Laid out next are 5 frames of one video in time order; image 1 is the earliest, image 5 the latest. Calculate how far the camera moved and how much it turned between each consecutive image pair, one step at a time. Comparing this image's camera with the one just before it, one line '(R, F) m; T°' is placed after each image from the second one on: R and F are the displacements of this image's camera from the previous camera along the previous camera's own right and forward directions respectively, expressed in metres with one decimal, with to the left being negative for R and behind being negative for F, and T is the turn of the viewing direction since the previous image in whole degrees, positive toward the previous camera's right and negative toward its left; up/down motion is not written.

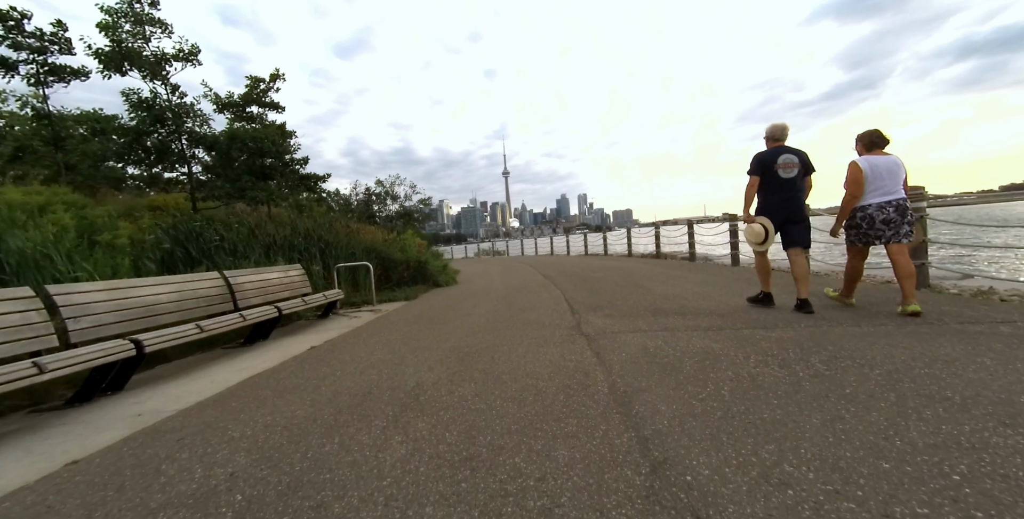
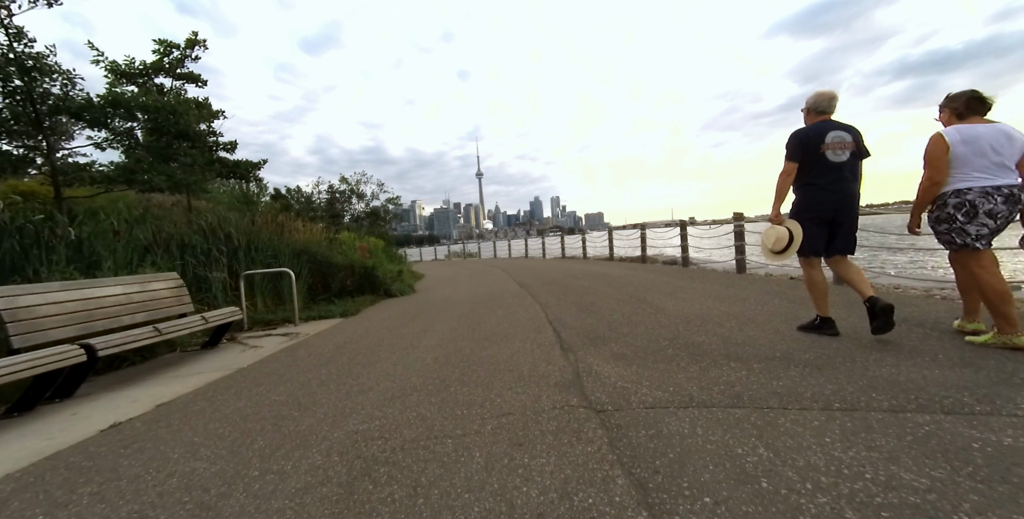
(+0.1, +2.0) m; +4°
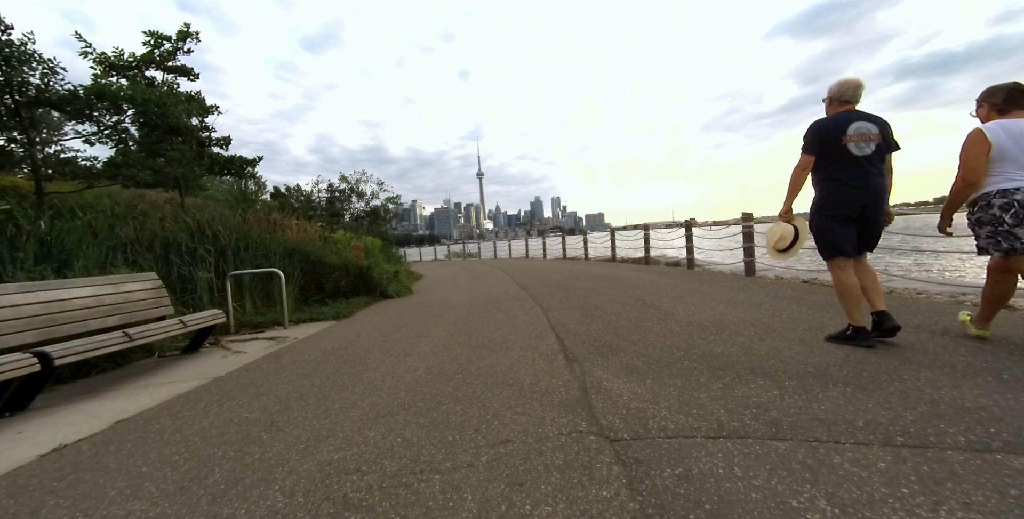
(0.0, +0.4) m; 0°
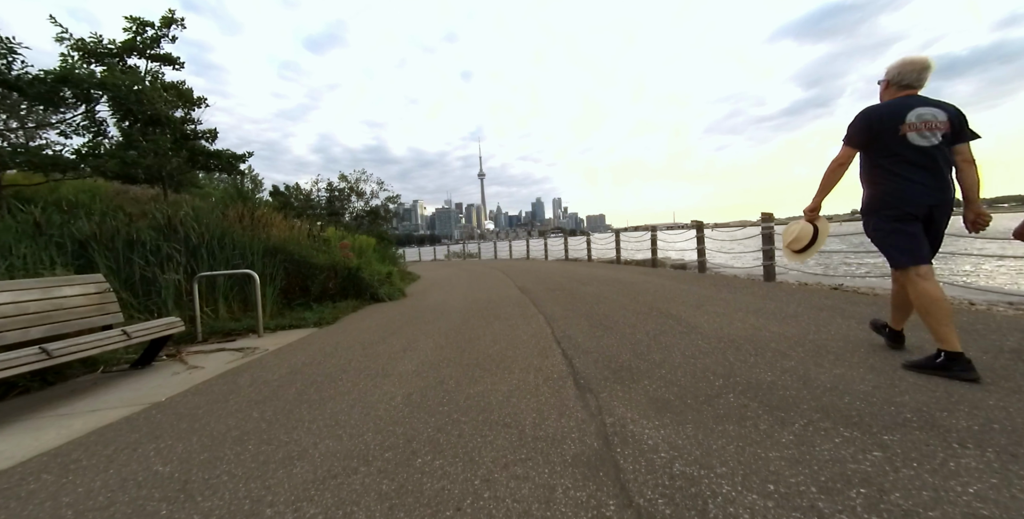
(0.0, +0.7) m; 0°
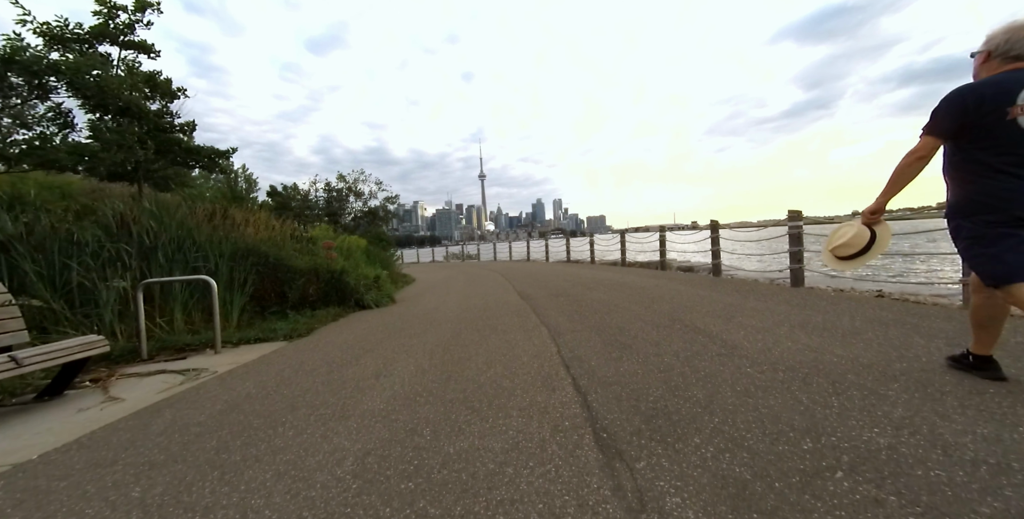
(0.0, +0.9) m; 0°
